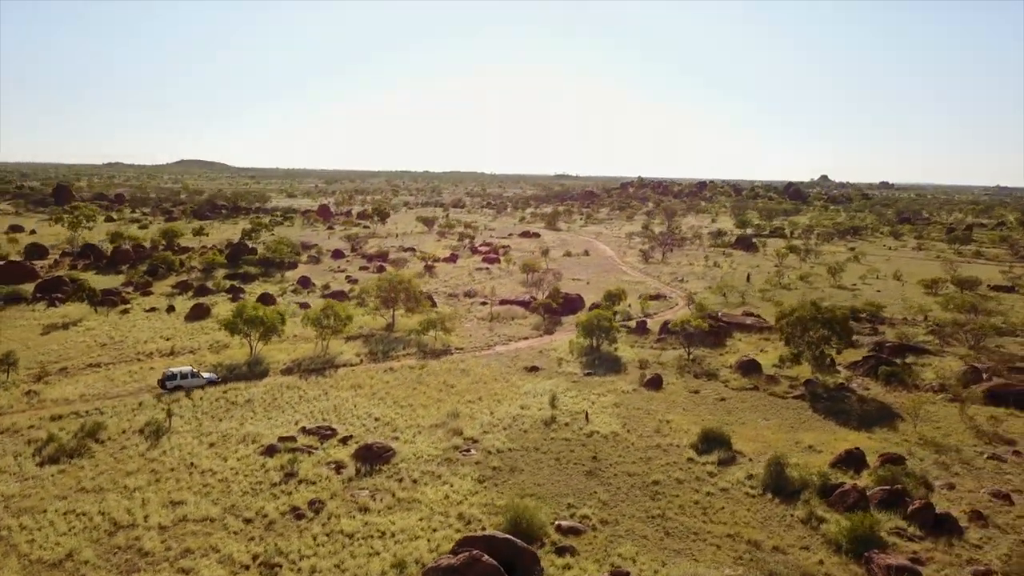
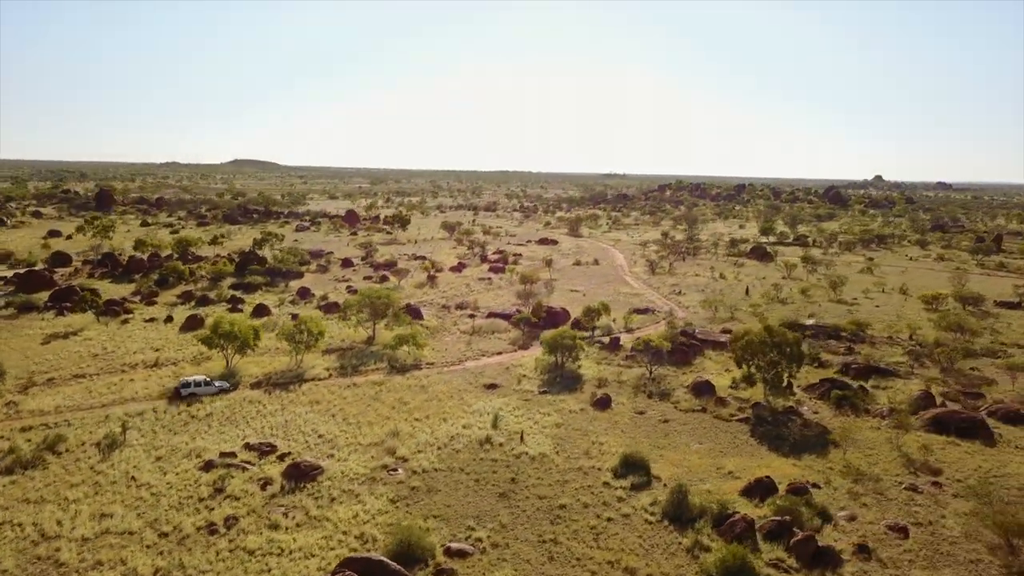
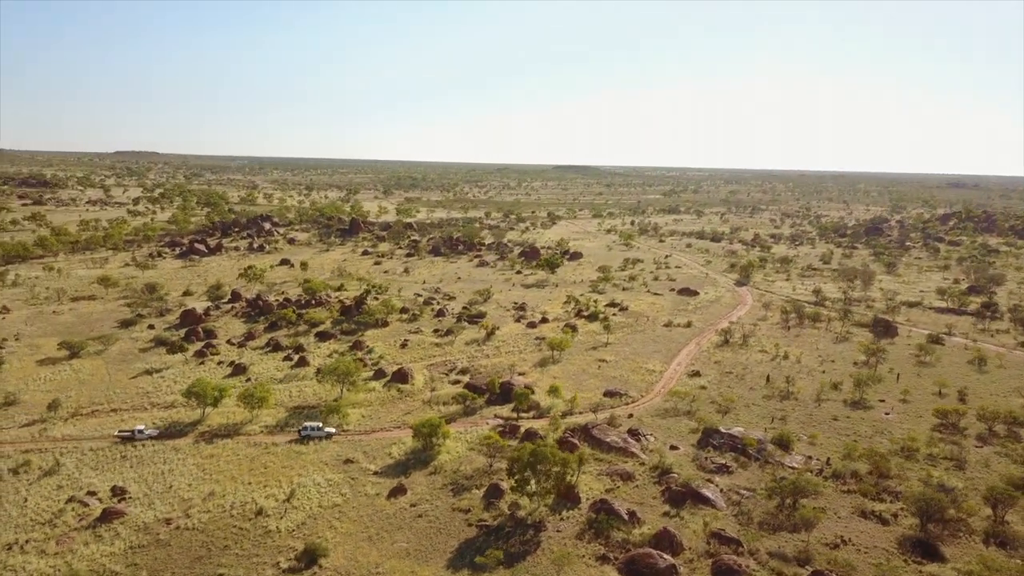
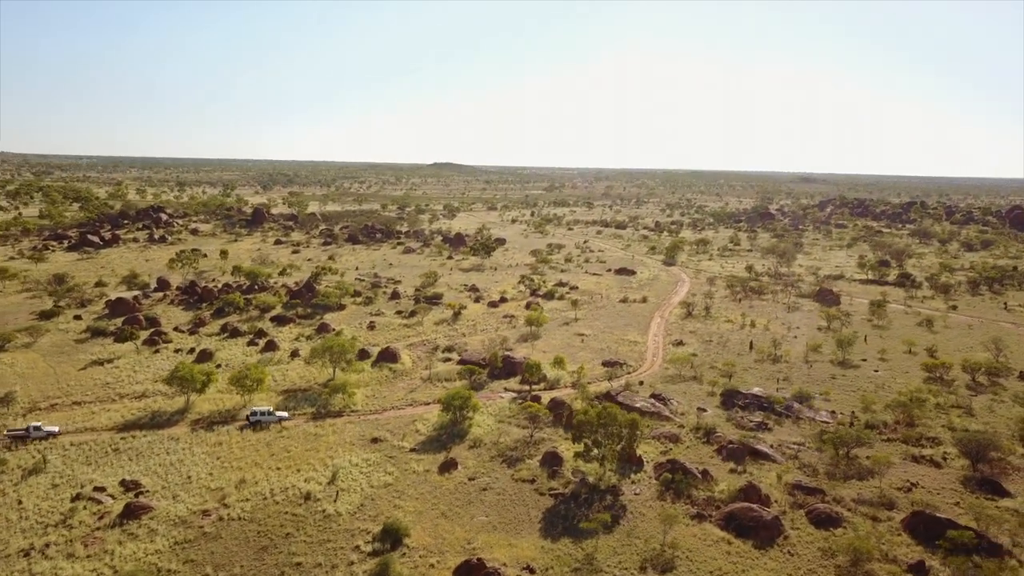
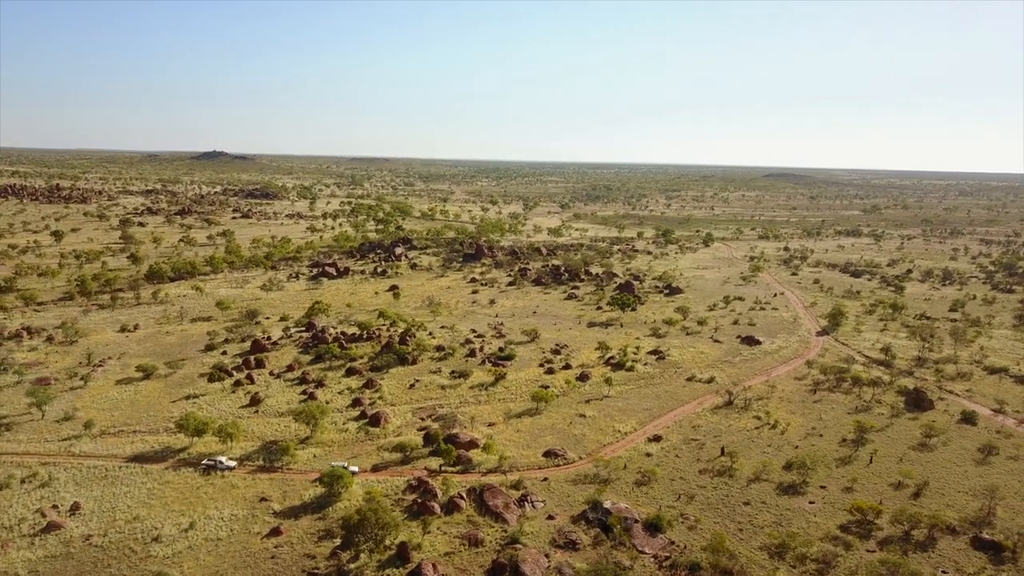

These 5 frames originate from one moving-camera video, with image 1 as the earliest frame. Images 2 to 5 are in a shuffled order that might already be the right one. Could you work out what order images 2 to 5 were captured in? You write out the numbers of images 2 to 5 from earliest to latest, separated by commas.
2, 4, 3, 5
